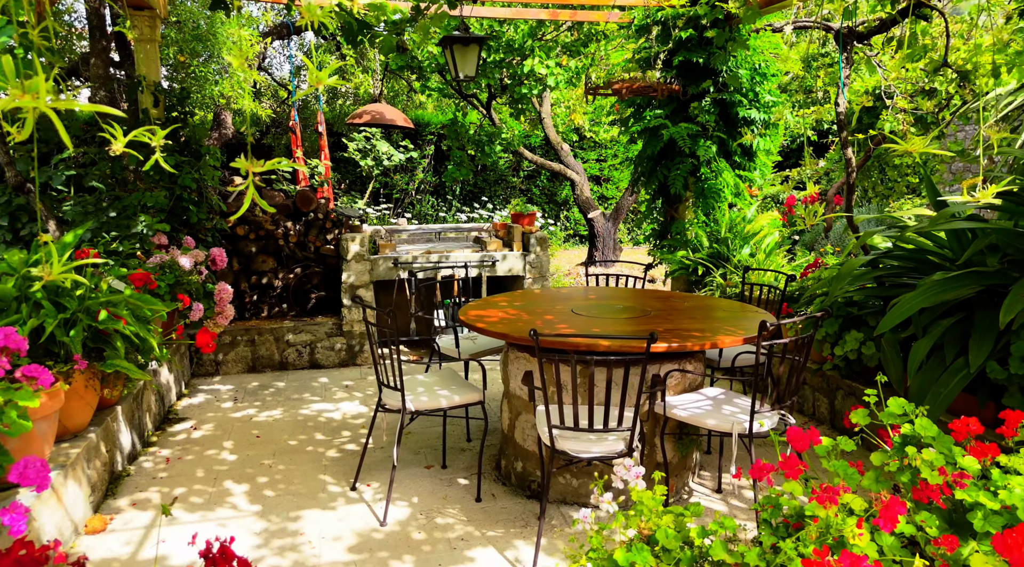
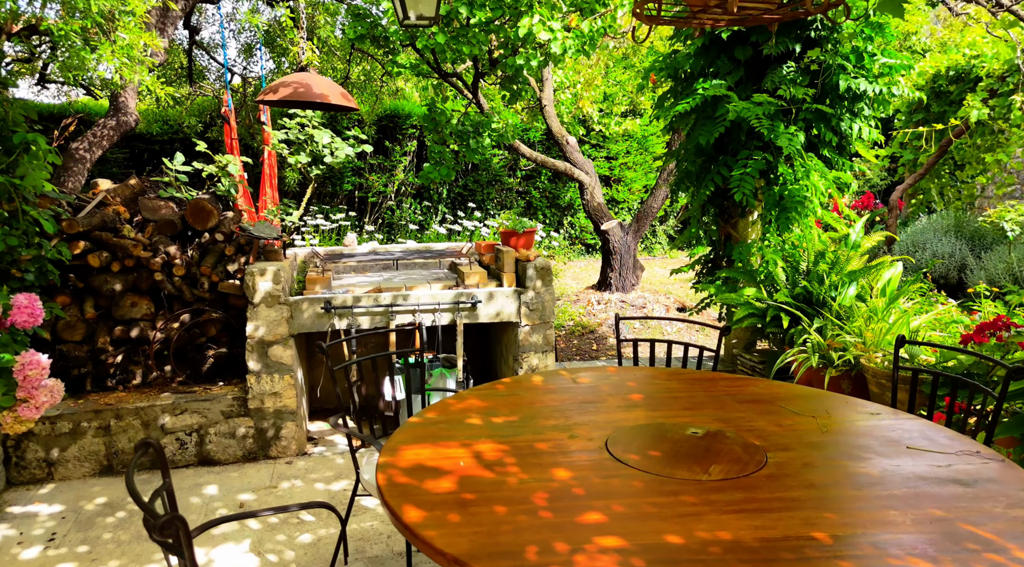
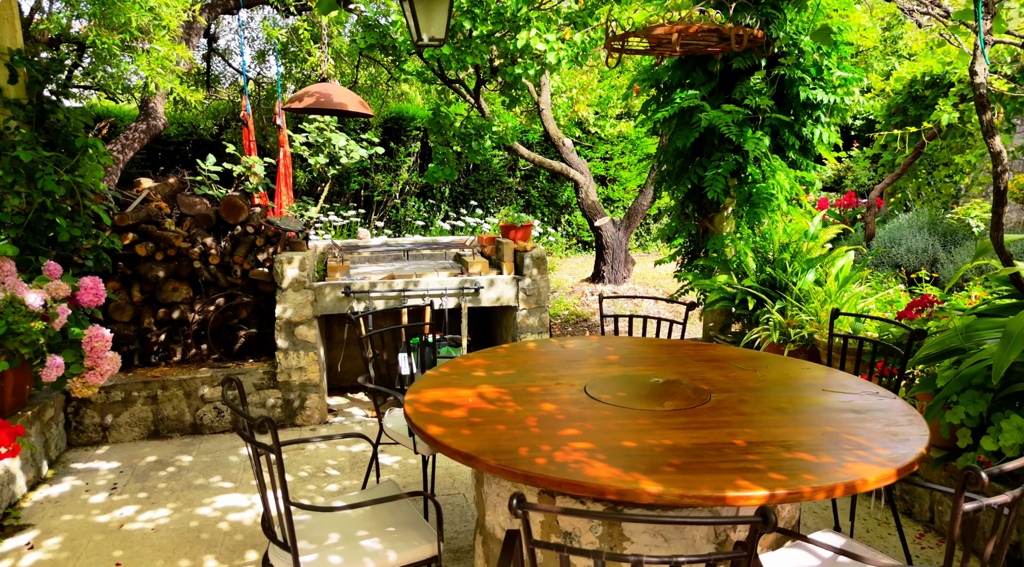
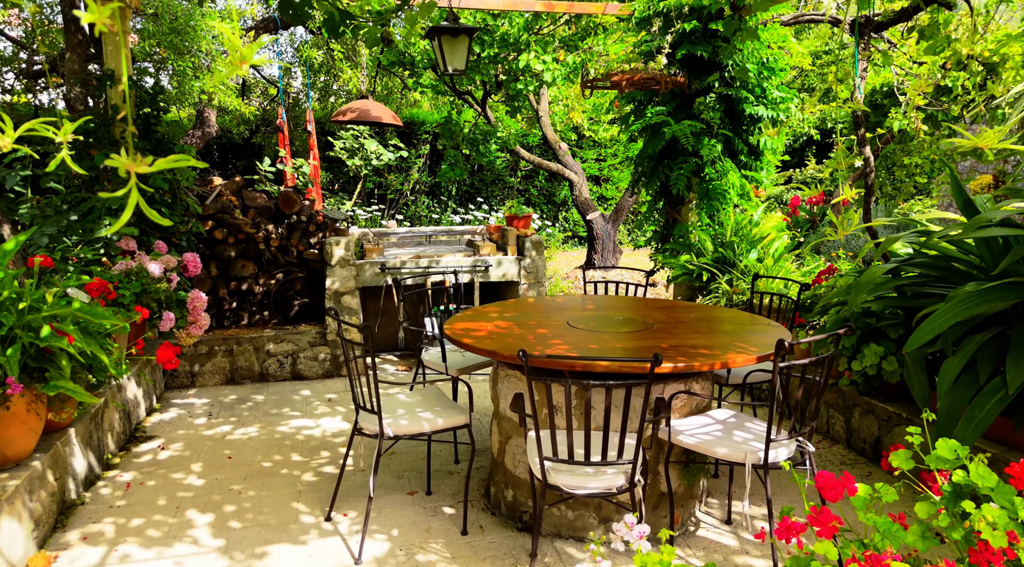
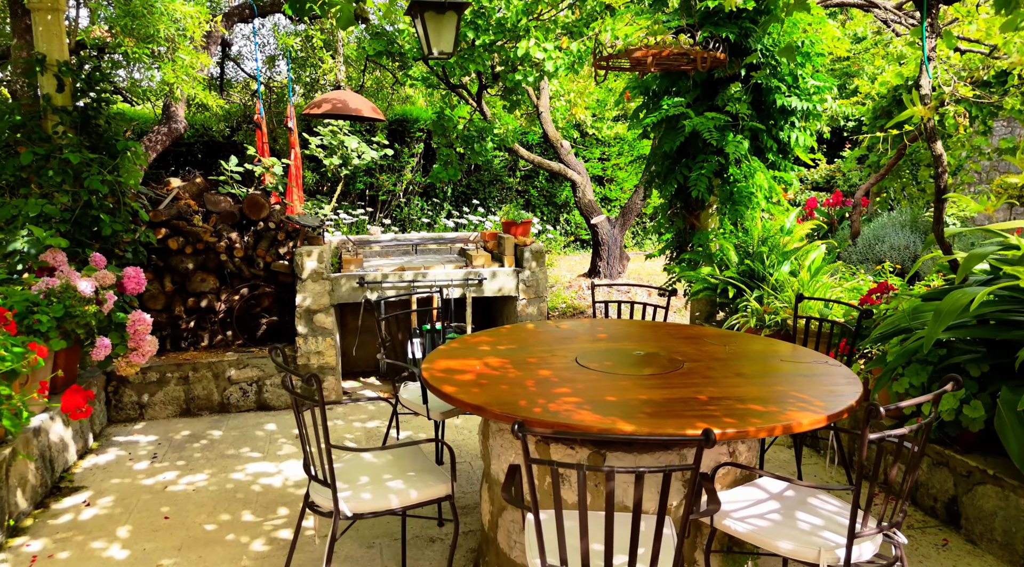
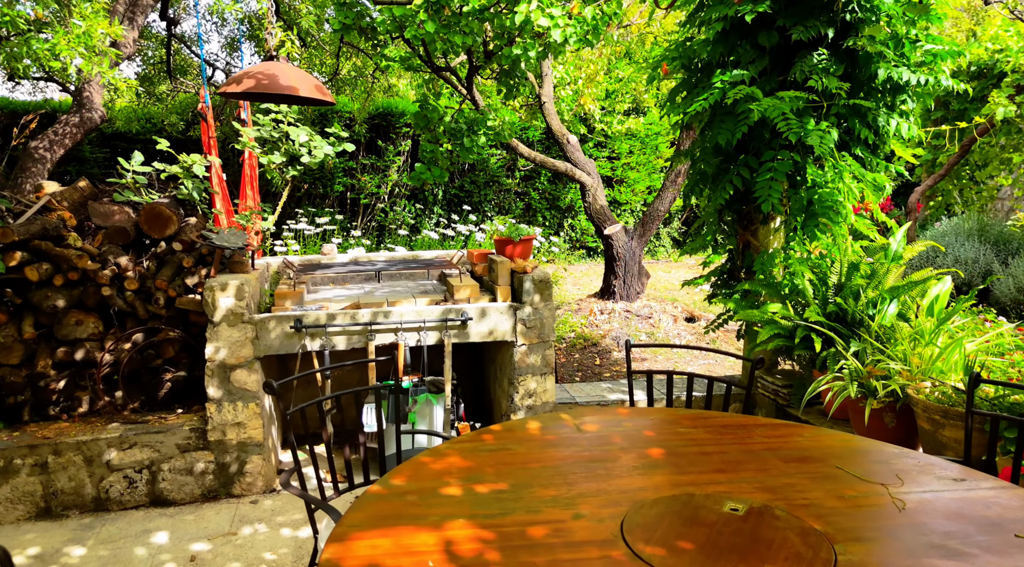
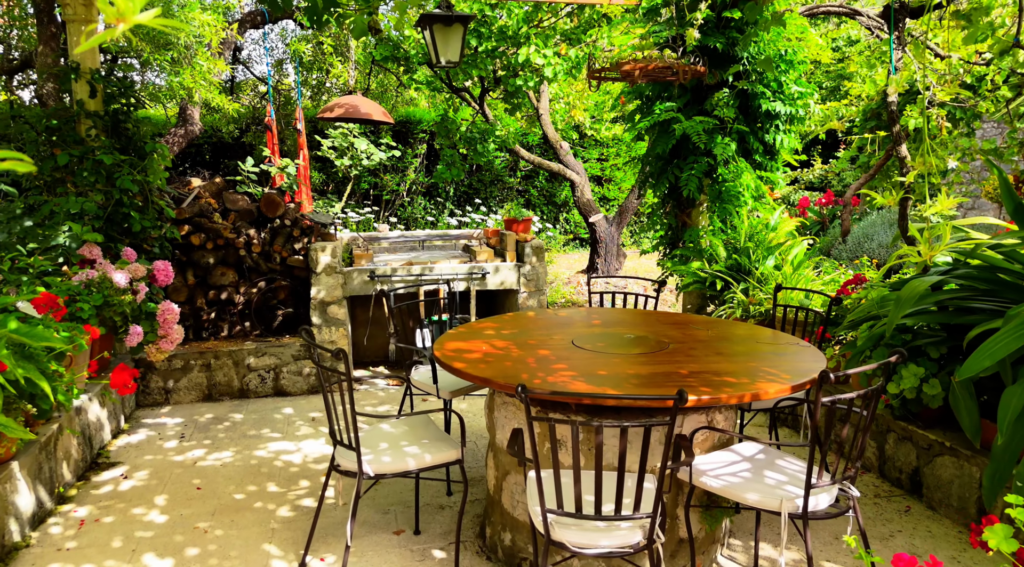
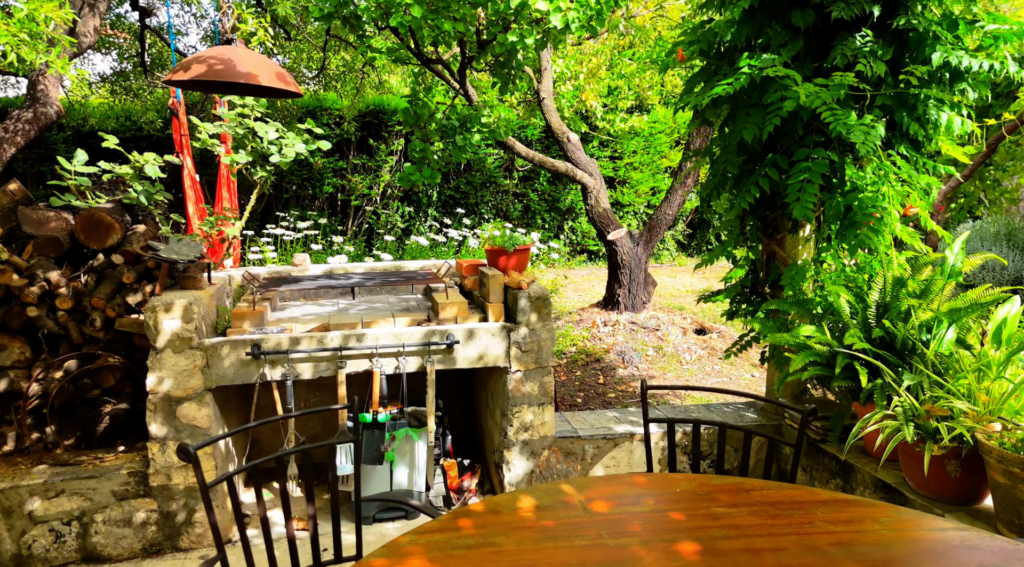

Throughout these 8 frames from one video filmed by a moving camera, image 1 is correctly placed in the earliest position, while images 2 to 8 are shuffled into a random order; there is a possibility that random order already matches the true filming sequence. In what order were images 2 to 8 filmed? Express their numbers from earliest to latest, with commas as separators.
4, 7, 5, 3, 2, 6, 8
